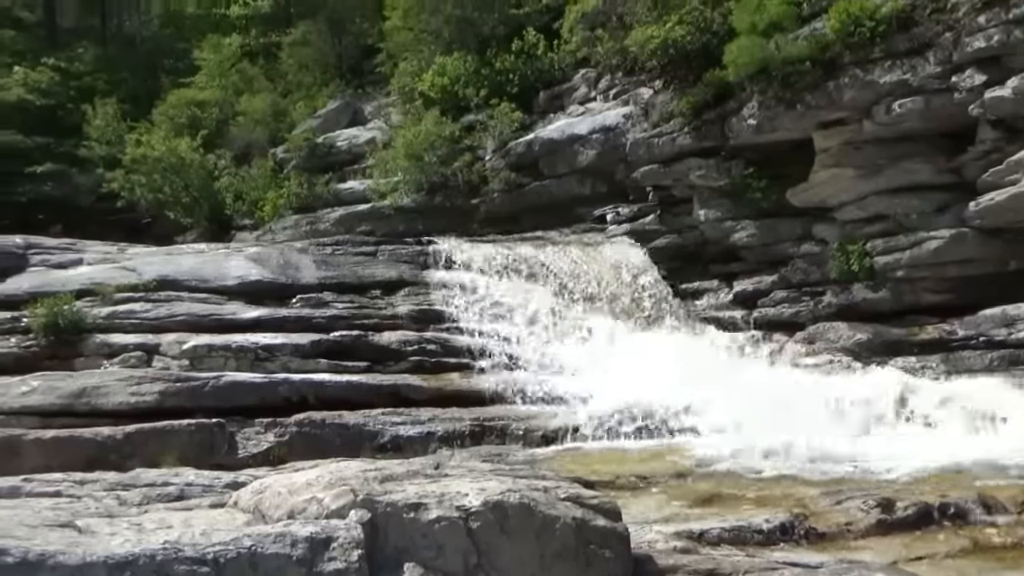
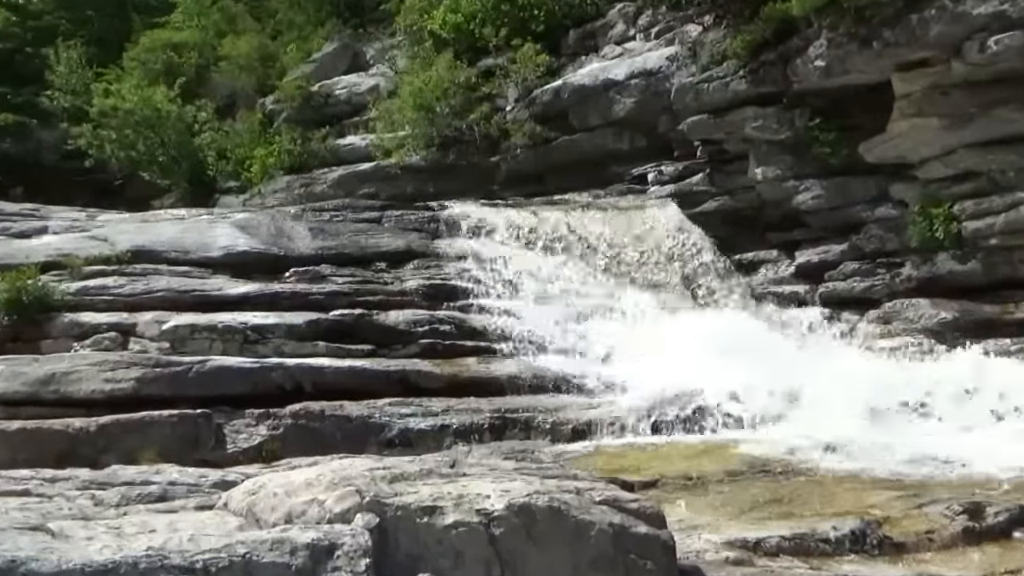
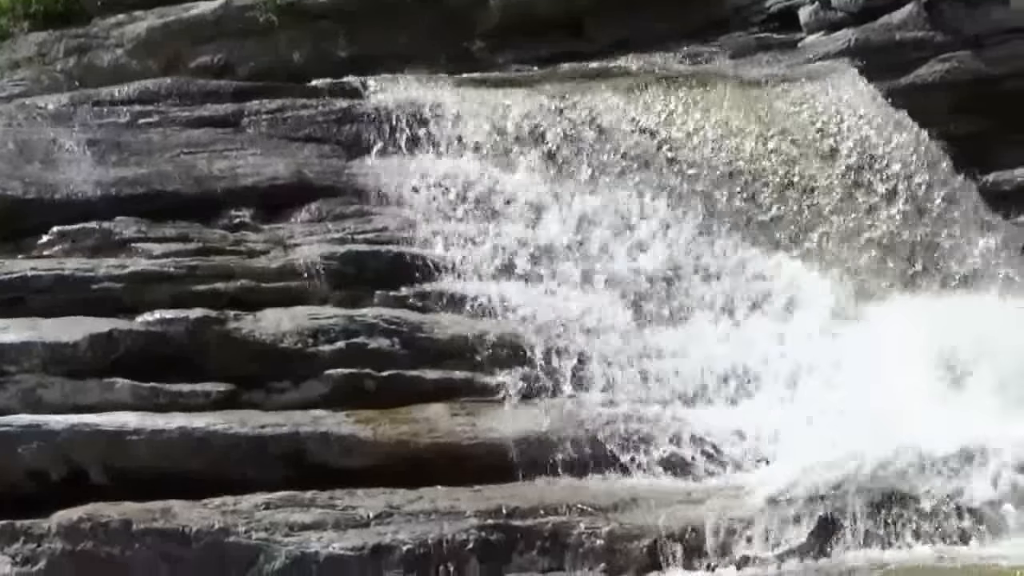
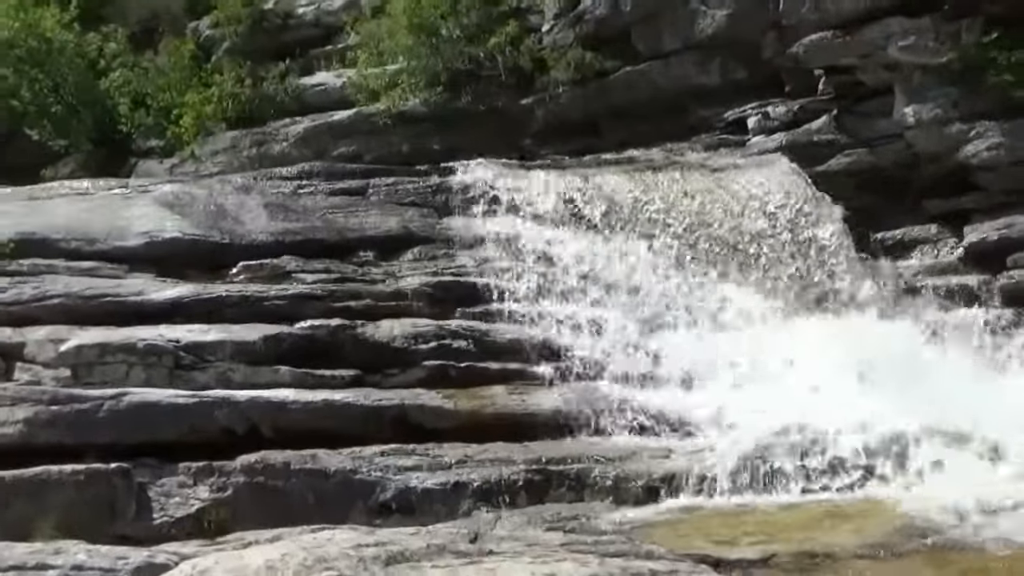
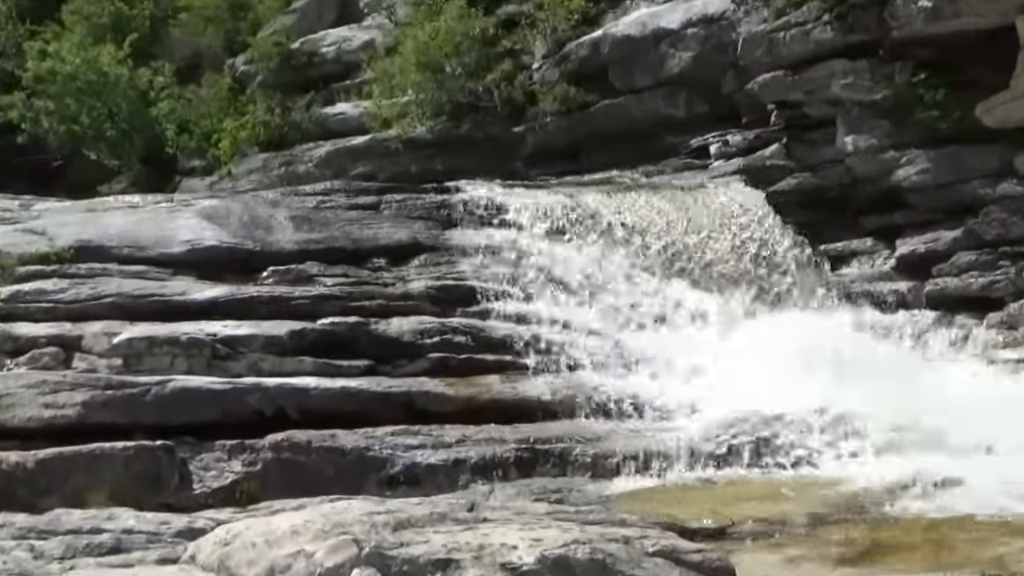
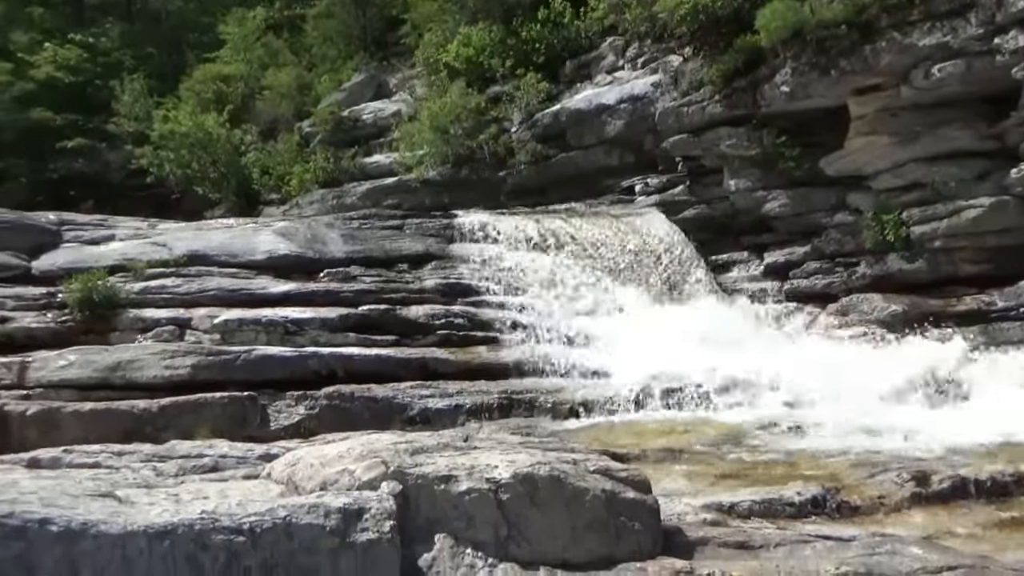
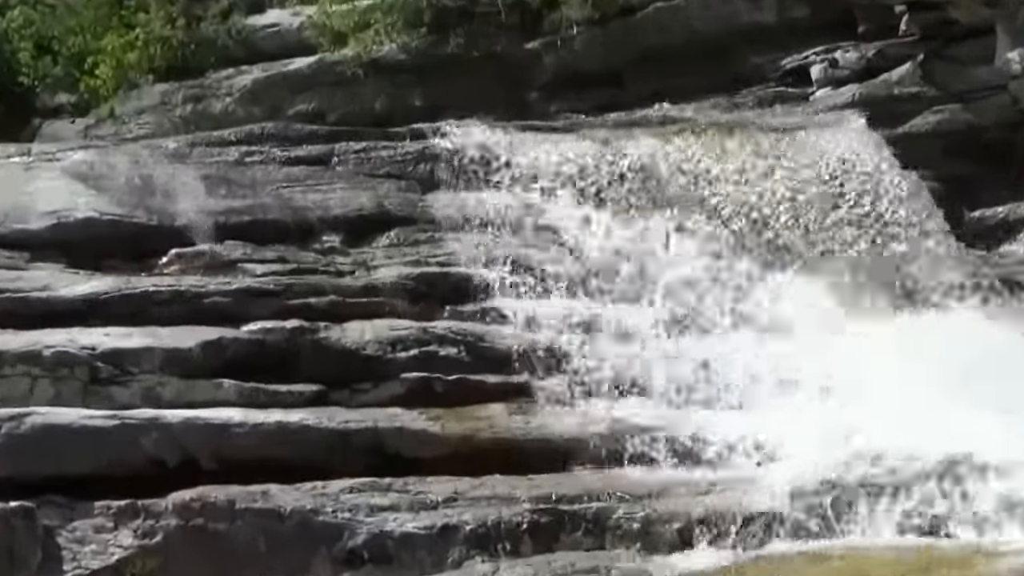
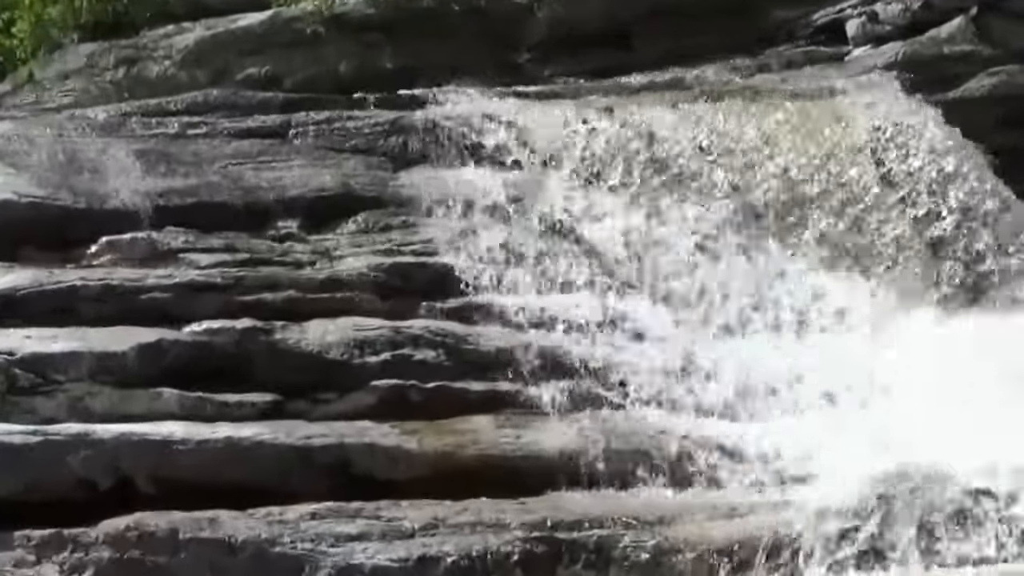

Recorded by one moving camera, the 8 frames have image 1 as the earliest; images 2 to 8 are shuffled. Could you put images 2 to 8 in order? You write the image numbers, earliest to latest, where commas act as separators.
6, 2, 5, 4, 7, 8, 3
